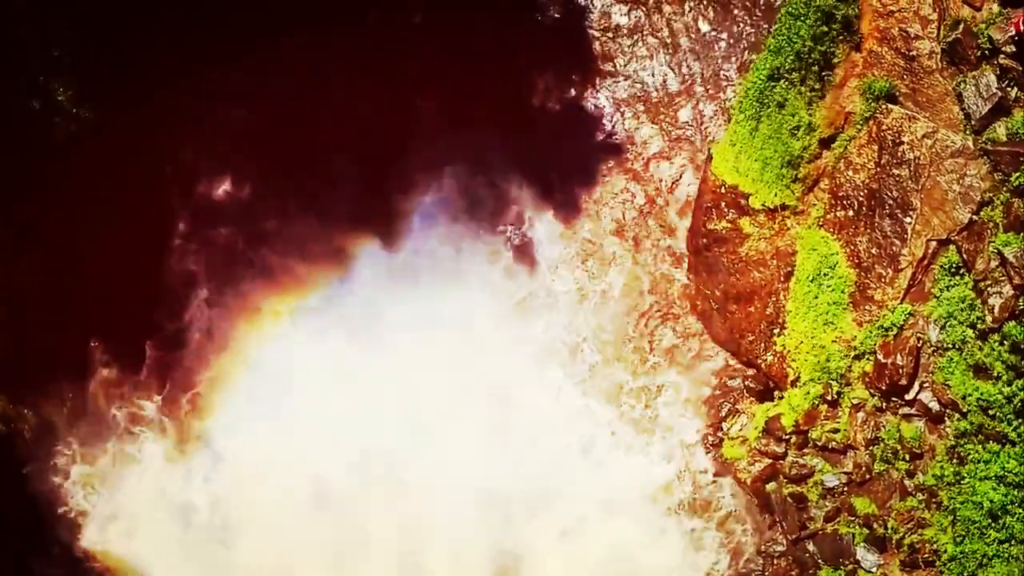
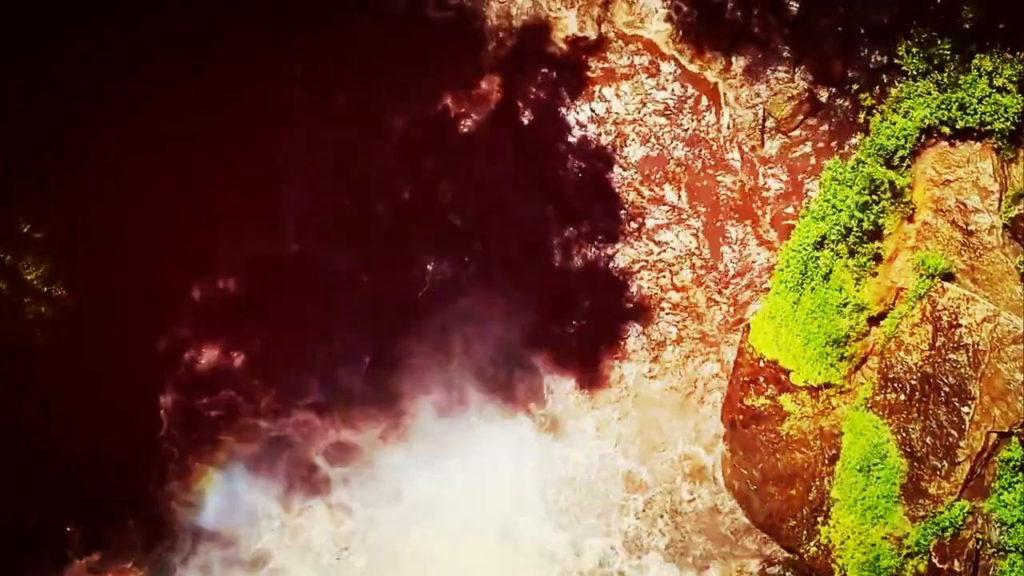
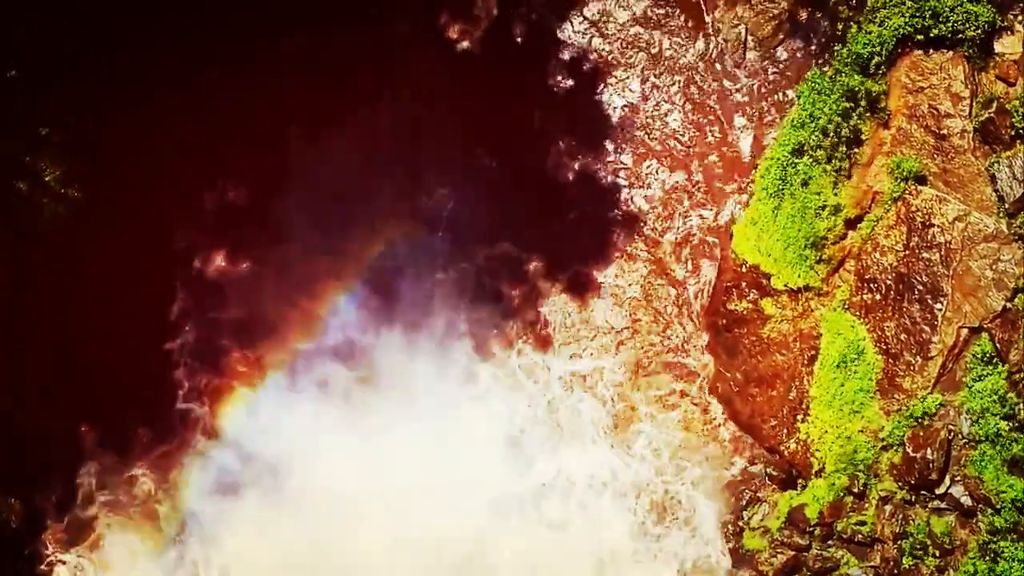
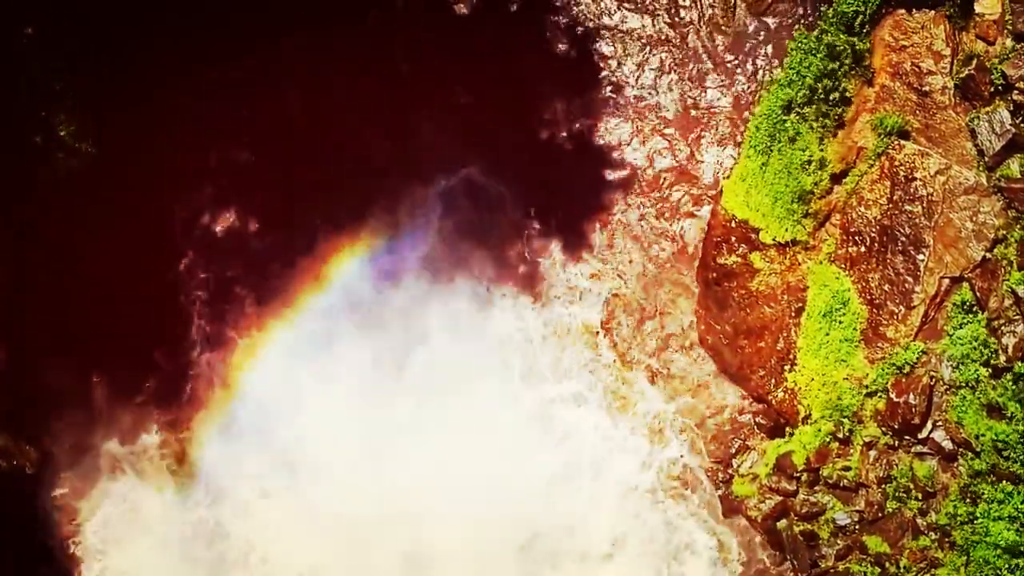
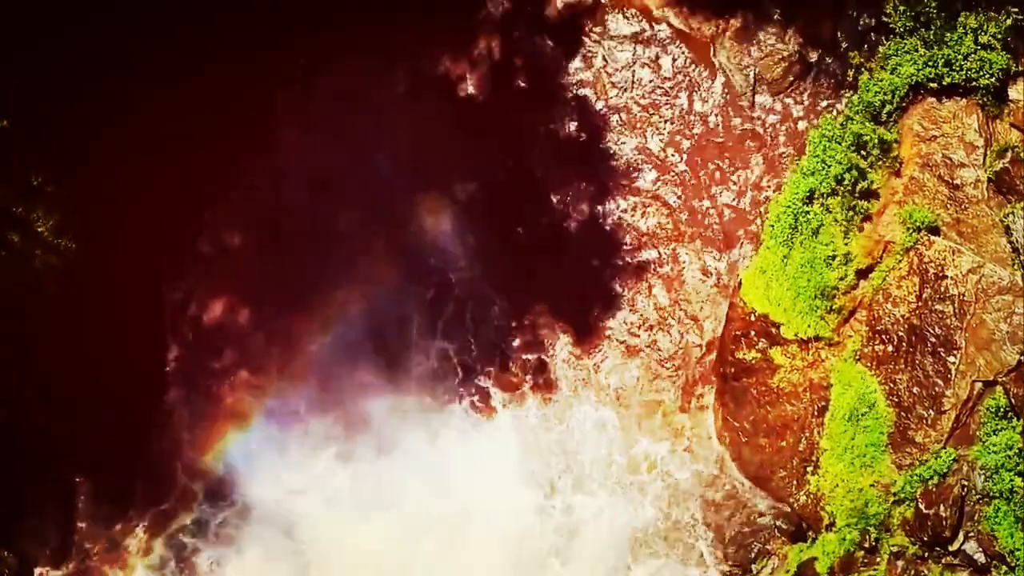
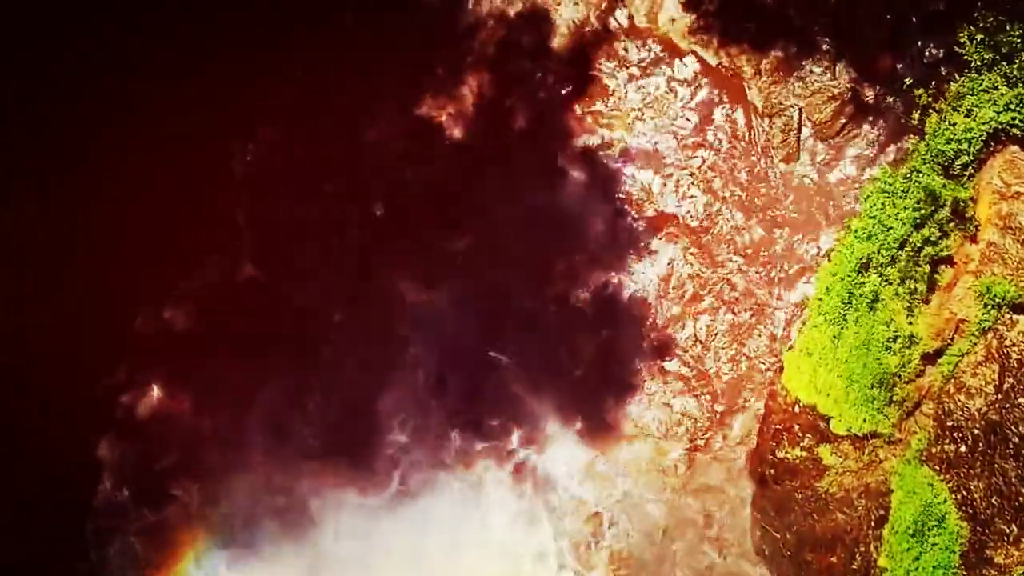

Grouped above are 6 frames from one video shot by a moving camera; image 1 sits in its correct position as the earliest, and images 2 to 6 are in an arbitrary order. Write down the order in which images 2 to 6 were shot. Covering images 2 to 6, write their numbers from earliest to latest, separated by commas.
4, 3, 5, 2, 6
